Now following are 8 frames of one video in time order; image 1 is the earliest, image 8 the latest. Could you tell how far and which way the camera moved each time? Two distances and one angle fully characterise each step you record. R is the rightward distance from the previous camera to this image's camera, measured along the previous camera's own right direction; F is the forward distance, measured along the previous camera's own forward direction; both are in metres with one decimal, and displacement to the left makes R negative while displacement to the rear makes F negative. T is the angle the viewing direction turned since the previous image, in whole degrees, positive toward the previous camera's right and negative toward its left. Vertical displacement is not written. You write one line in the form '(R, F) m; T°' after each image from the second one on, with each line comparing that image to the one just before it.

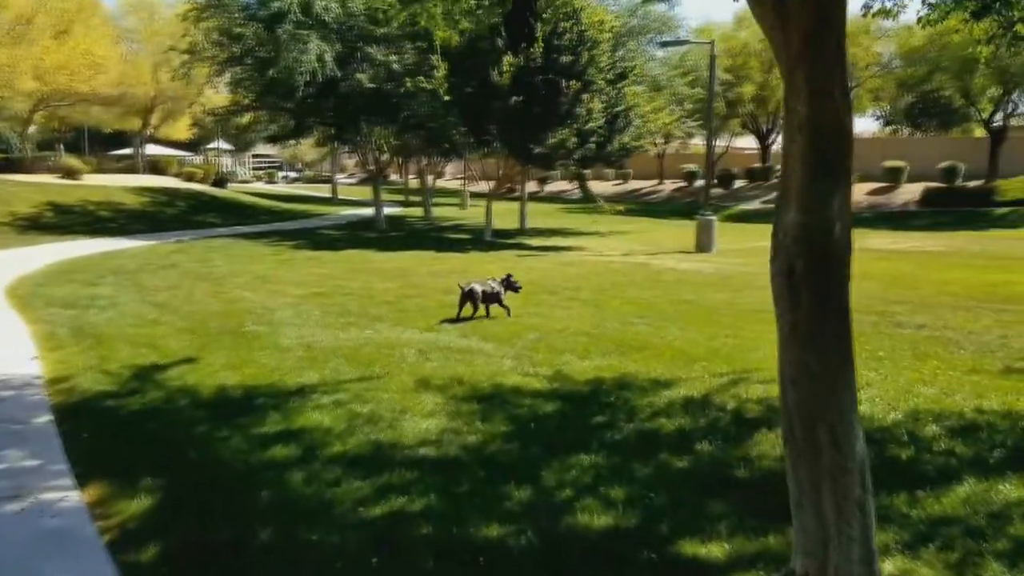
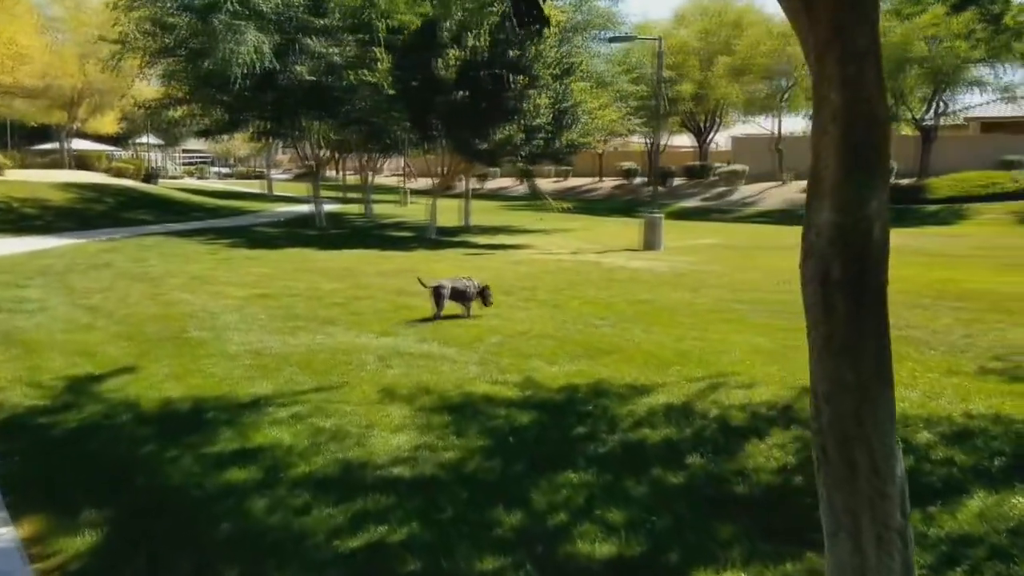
(-0.3, +0.5) m; +4°
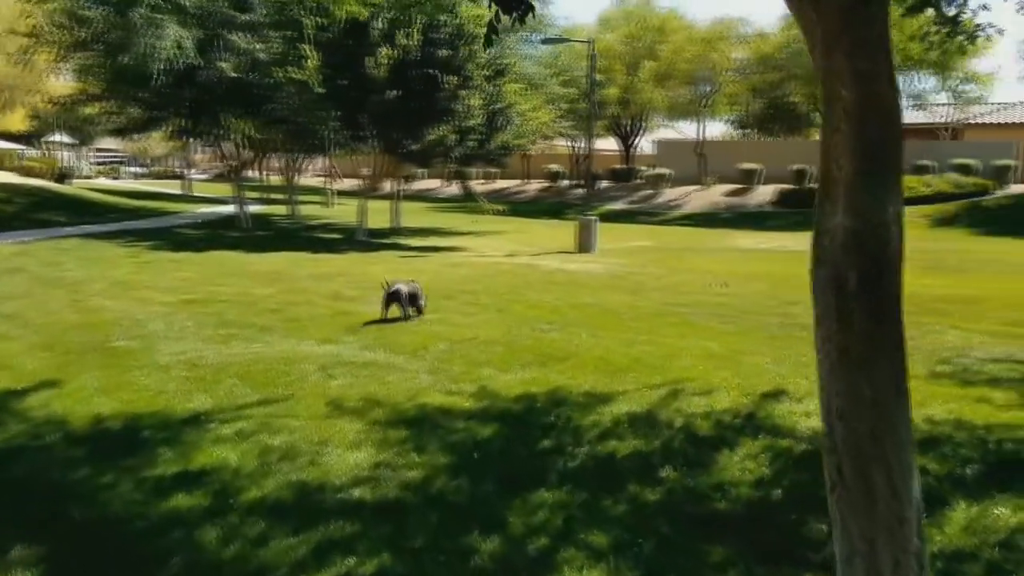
(-0.3, +0.3) m; +5°
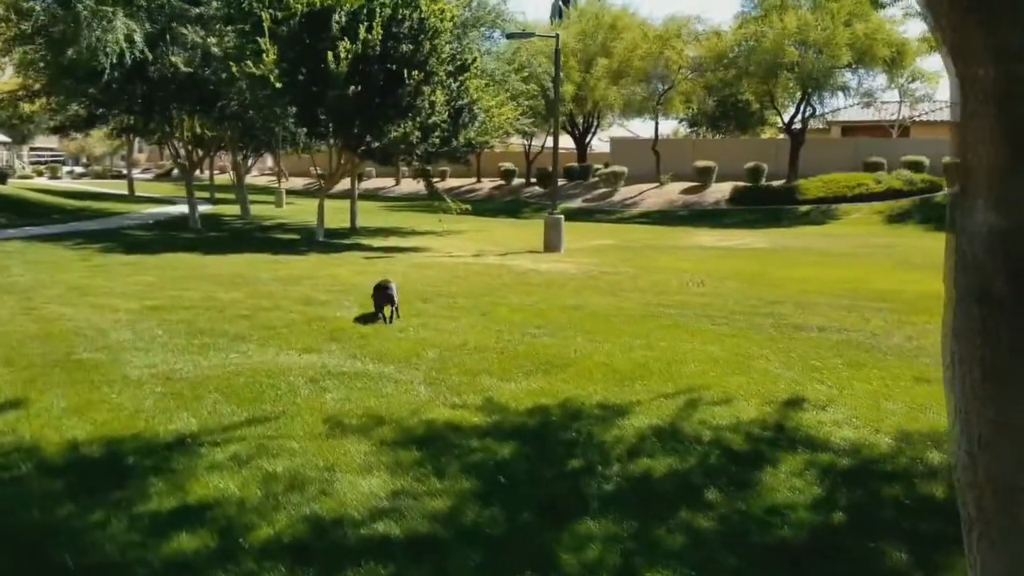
(-0.5, +0.5) m; +3°
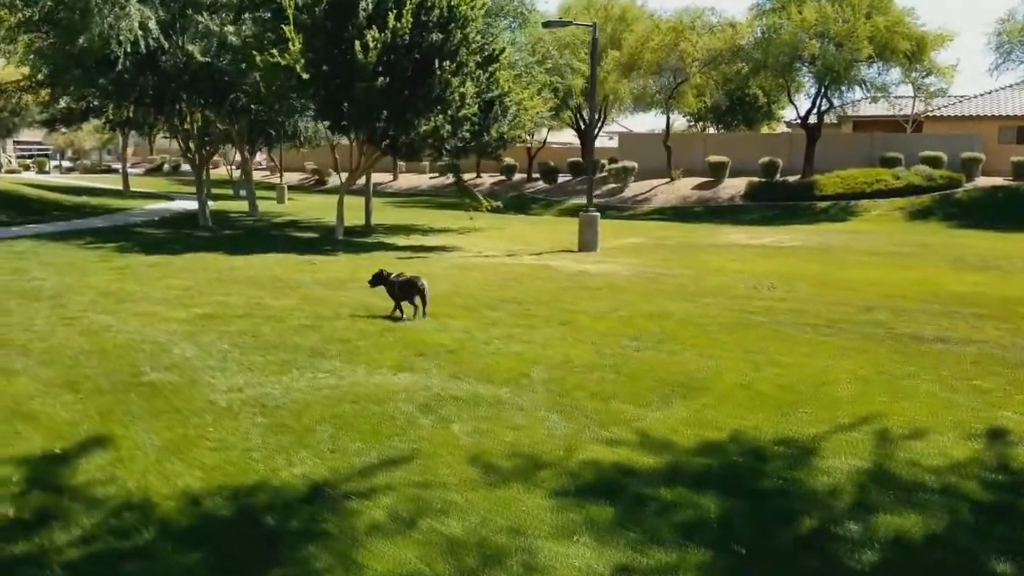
(-1.2, +1.0) m; +1°
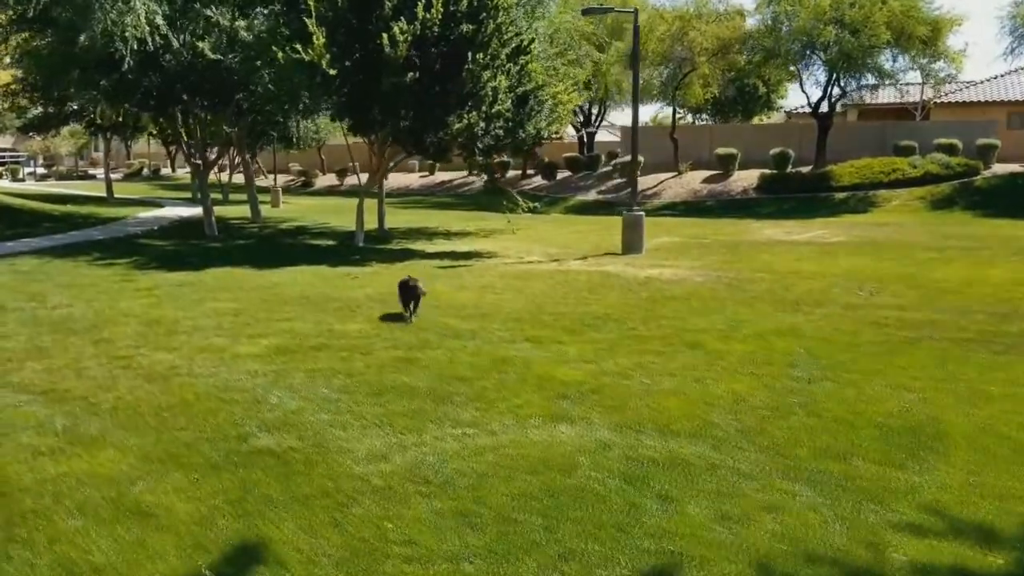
(-1.5, +1.5) m; +1°
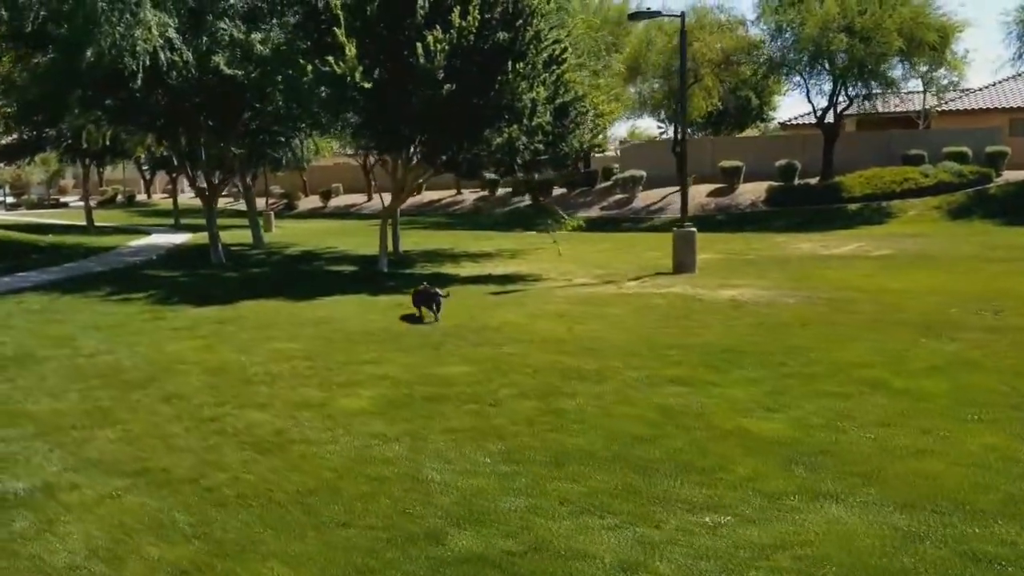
(-1.6, +1.5) m; +2°
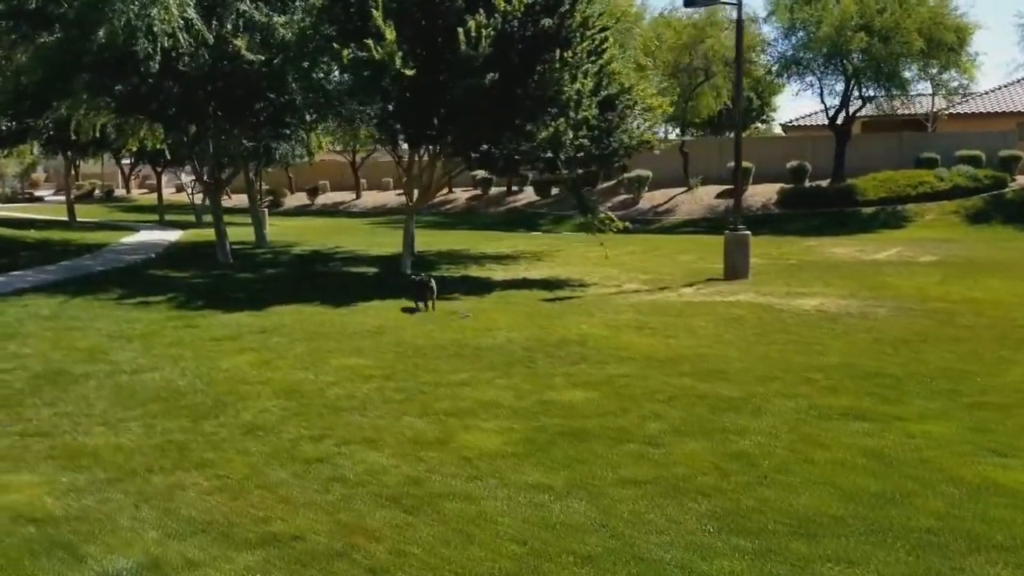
(-1.4, +1.4) m; +2°
